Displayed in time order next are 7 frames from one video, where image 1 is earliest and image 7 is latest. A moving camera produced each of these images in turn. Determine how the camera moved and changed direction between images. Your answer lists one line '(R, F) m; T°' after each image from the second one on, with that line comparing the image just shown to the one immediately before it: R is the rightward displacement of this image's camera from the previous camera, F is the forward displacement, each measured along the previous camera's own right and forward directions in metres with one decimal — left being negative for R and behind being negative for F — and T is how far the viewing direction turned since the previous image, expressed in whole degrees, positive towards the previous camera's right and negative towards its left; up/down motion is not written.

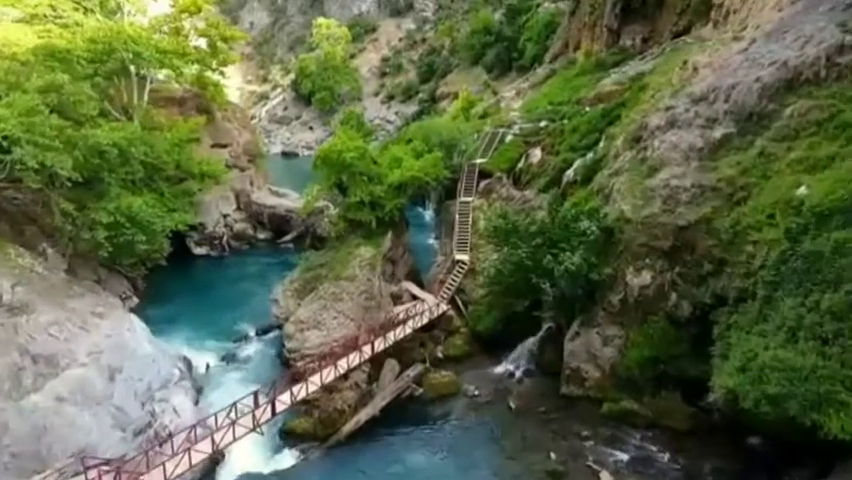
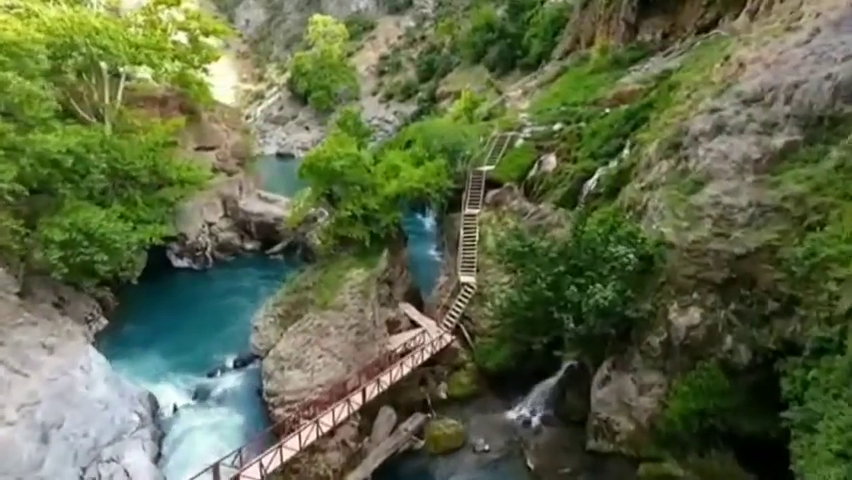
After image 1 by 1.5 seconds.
(-0.1, +3.6) m; 0°
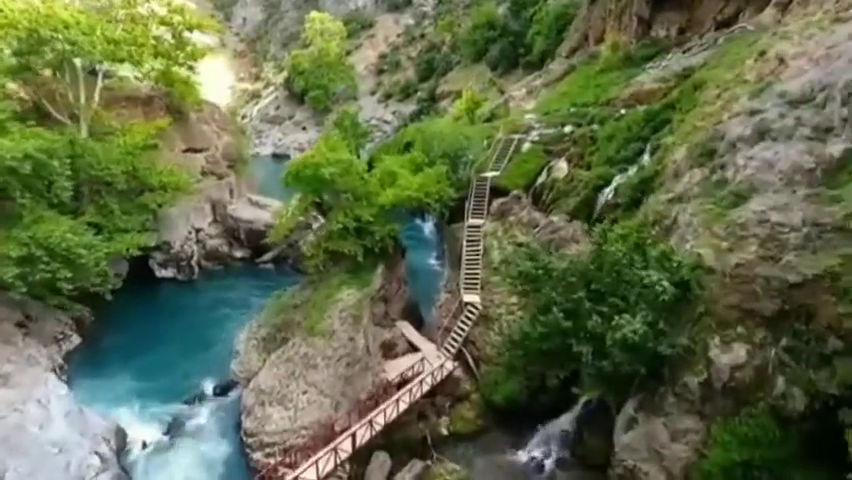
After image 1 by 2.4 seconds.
(0.0, +2.5) m; 0°
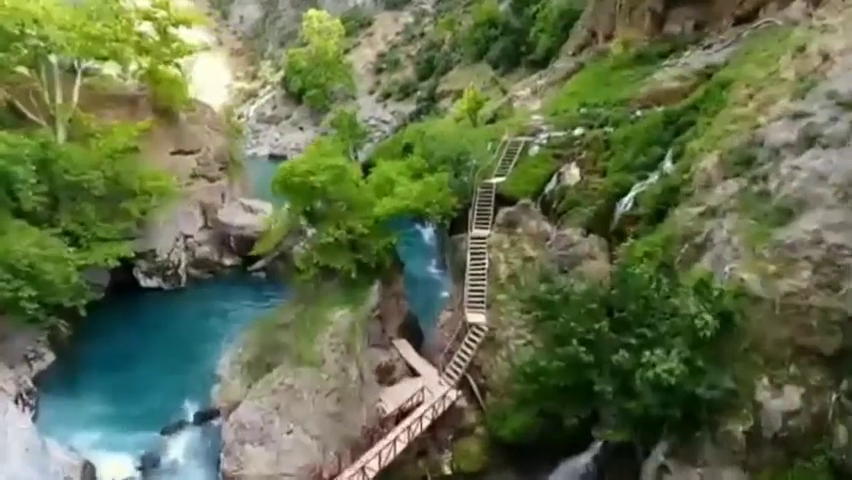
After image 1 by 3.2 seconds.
(0.0, +2.1) m; 0°
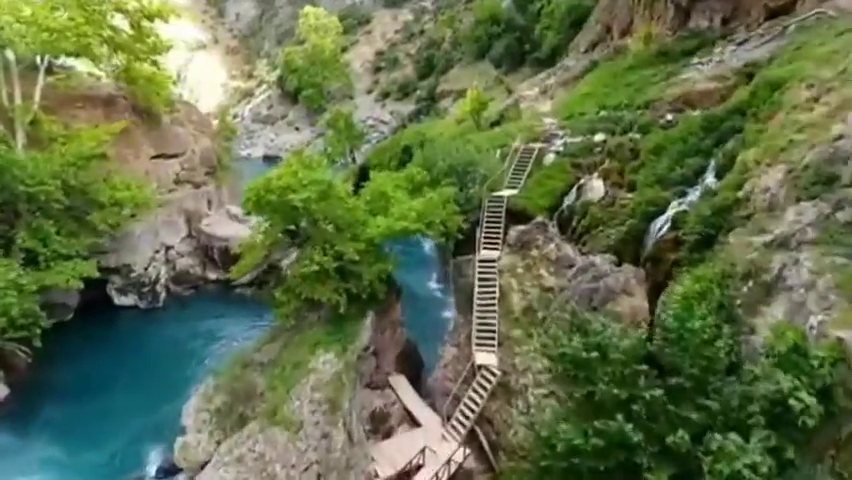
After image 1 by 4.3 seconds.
(-0.1, +3.2) m; 0°
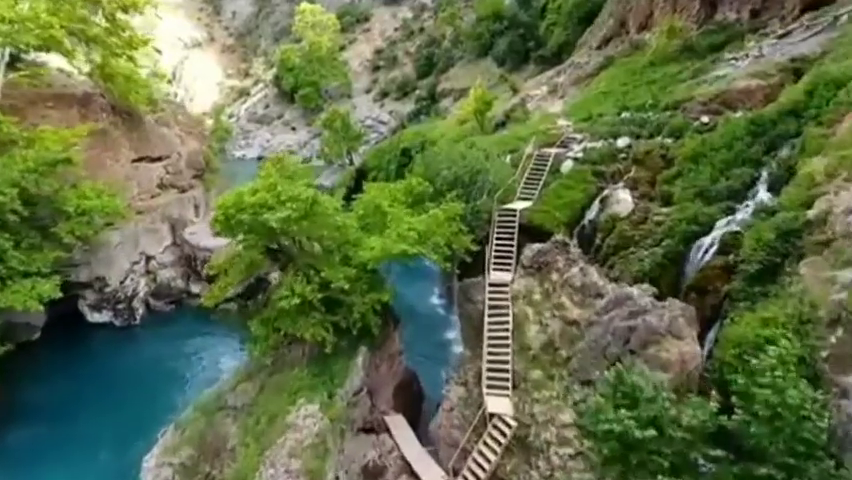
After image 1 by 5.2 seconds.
(-0.1, +2.8) m; 0°
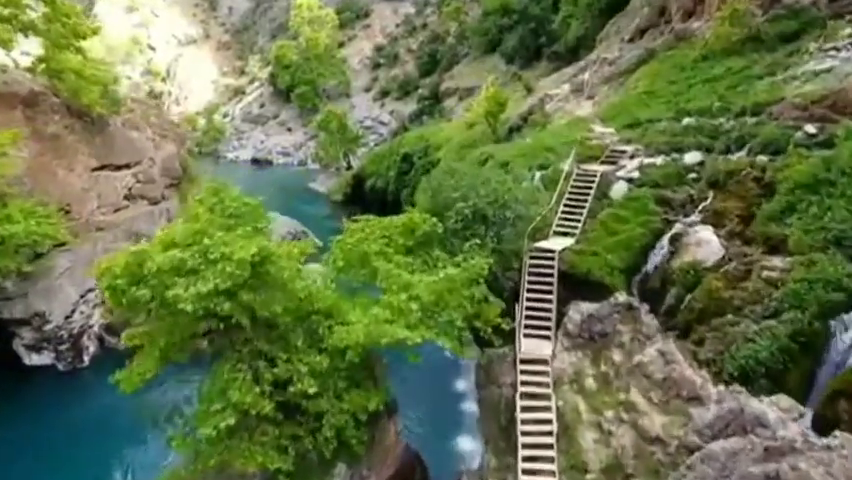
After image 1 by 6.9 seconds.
(-0.1, +5.2) m; 0°
